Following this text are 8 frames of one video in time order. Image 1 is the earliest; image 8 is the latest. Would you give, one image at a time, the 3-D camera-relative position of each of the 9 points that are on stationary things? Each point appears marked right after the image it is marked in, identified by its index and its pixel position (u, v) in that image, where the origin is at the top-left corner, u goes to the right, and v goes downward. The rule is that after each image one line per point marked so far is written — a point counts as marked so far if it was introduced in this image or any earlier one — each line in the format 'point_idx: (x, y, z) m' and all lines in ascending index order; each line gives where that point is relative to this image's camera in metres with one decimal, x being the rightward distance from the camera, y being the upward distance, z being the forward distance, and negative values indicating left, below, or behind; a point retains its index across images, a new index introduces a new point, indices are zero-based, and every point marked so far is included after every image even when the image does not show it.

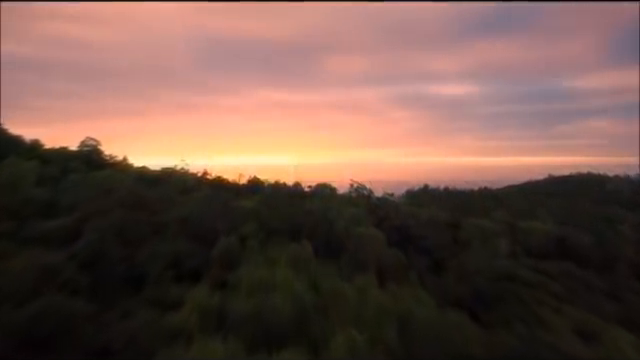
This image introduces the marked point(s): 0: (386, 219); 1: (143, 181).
0: (+0.7, -0.4, +17.2) m
1: (-1.6, 0.0, +15.6) m
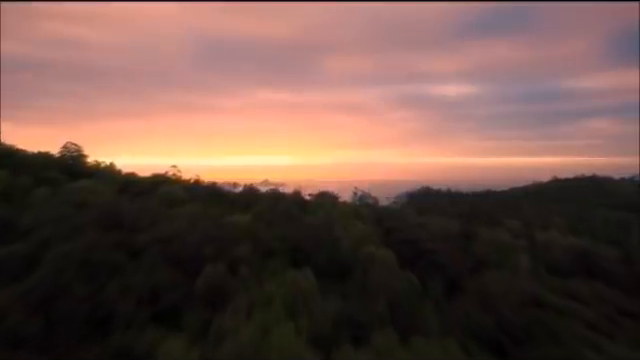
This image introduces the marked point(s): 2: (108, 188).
0: (+0.7, -0.5, +15.8) m
1: (-1.6, -0.1, +14.3) m
2: (-1.8, 0.0, +13.8) m
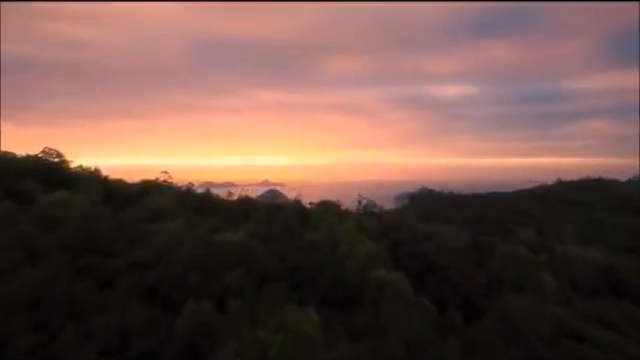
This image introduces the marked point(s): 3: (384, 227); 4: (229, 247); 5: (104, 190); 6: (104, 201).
0: (+0.7, -0.6, +14.6) m
1: (-1.6, -0.2, +13.0) m
2: (-1.7, -0.1, +12.6) m
3: (+0.6, -0.4, +16.0) m
4: (-0.5, -0.4, +9.9) m
5: (-1.9, -0.1, +14.9) m
6: (-1.7, -0.2, +13.1) m
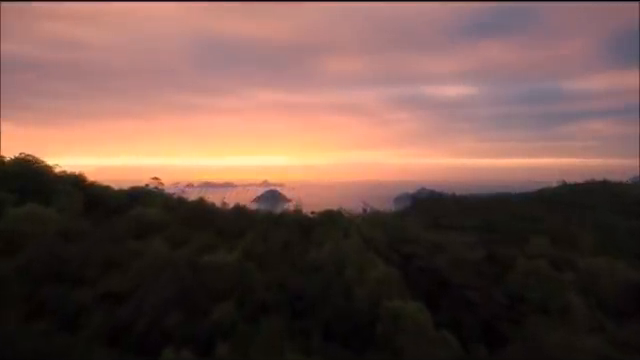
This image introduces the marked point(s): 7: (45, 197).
0: (+0.7, -0.6, +13.4) m
1: (-1.6, -0.3, +11.8) m
2: (-1.7, -0.2, +11.4) m
3: (+0.7, -0.5, +14.8) m
4: (-0.5, -0.5, +8.7) m
5: (-1.9, -0.2, +13.6) m
6: (-1.7, -0.2, +11.9) m
7: (-2.1, -0.1, +12.4) m
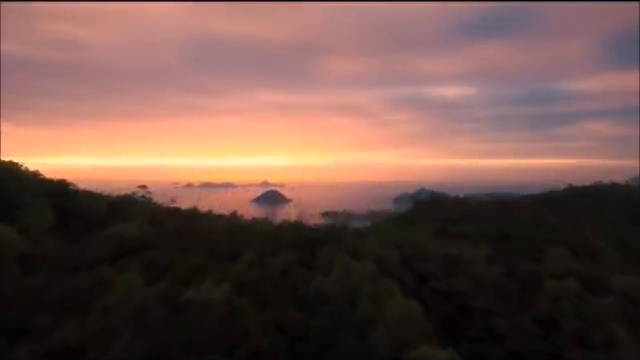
0: (+0.8, -0.7, +11.9) m
1: (-1.6, -0.3, +10.3) m
2: (-1.7, -0.2, +9.9) m
3: (+0.7, -0.6, +13.3) m
4: (-0.5, -0.5, +7.2) m
5: (-1.9, -0.2, +12.2) m
6: (-1.6, -0.3, +10.4) m
7: (-2.0, -0.2, +11.0) m
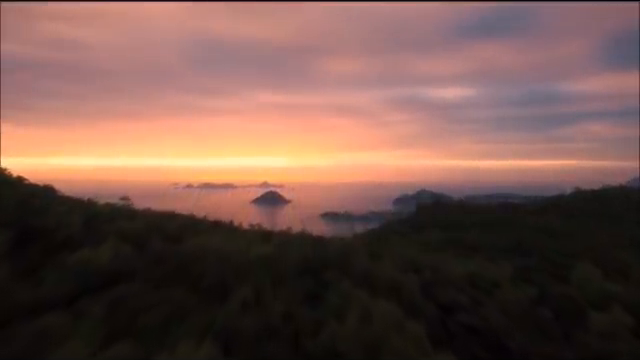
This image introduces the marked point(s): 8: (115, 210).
0: (+0.8, -0.8, +10.2) m
1: (-1.5, -0.4, +8.6) m
2: (-1.6, -0.3, +8.2) m
3: (+0.7, -0.7, +11.6) m
4: (-0.4, -0.6, +5.5) m
5: (-1.8, -0.3, +10.5) m
6: (-1.6, -0.4, +8.7) m
7: (-2.0, -0.3, +9.3) m
8: (-2.1, -0.3, +16.9) m
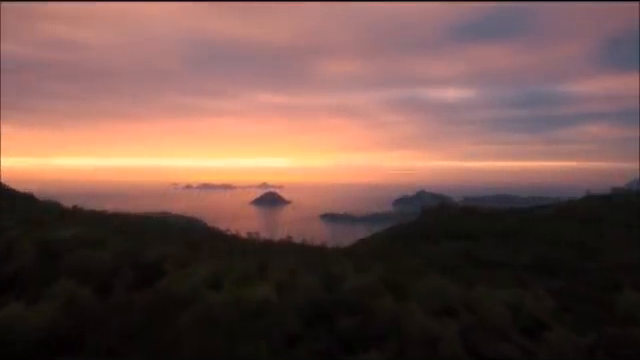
0: (+0.9, -0.9, +8.0) m
1: (-1.4, -0.5, +6.4) m
2: (-1.6, -0.4, +6.0) m
3: (+0.8, -0.8, +9.4) m
4: (-0.4, -0.7, +3.3) m
5: (-1.8, -0.4, +8.3) m
6: (-1.5, -0.5, +6.5) m
7: (-1.9, -0.4, +7.1) m
8: (-2.0, -0.4, +14.7) m
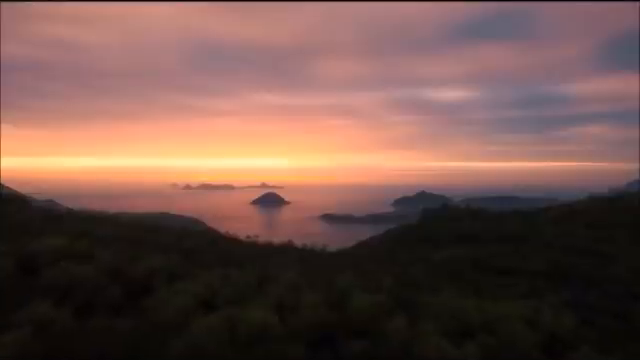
0: (+0.9, -0.9, +7.1) m
1: (-1.4, -0.6, +5.5) m
2: (-1.5, -0.5, +5.1) m
3: (+0.8, -0.8, +8.5) m
4: (-0.3, -0.8, +2.4) m
5: (-1.7, -0.5, +7.4) m
6: (-1.5, -0.5, +5.6) m
7: (-1.9, -0.4, +6.2) m
8: (-2.0, -0.5, +13.8) m
